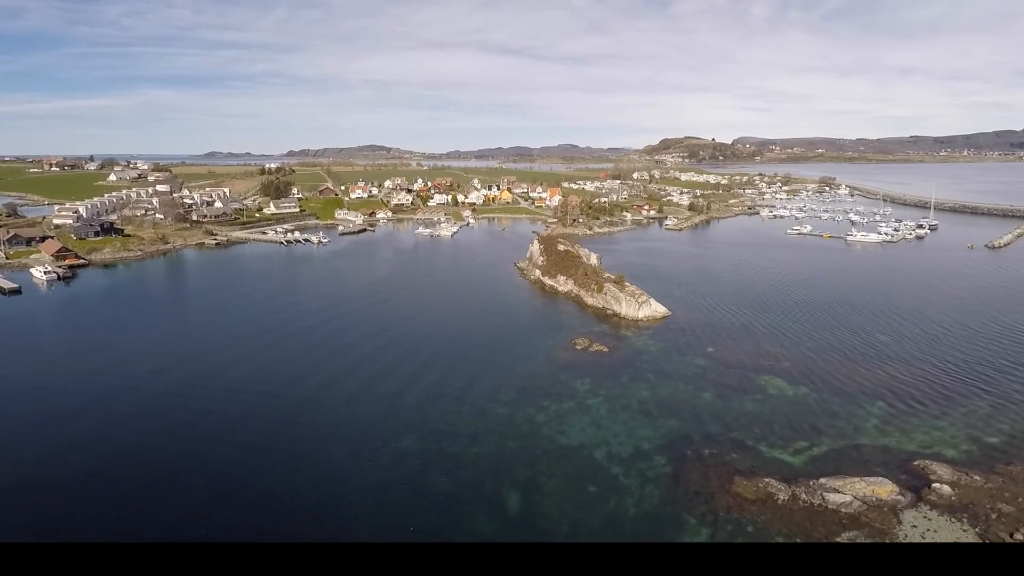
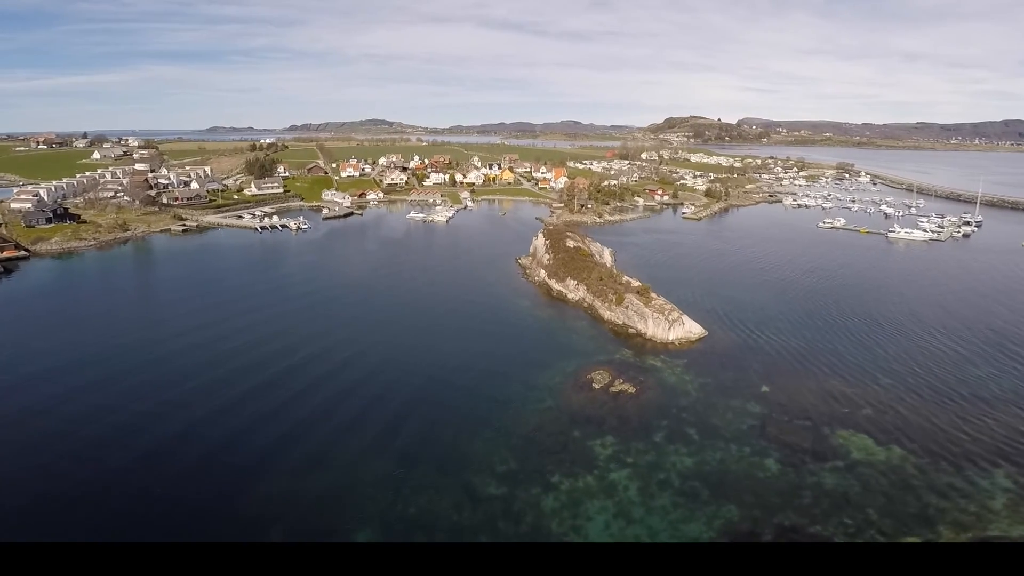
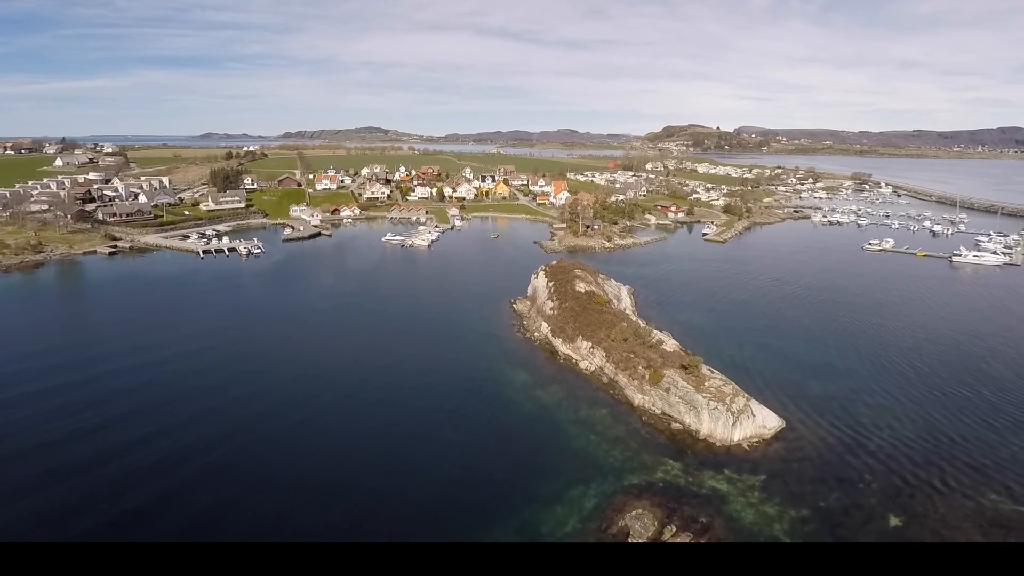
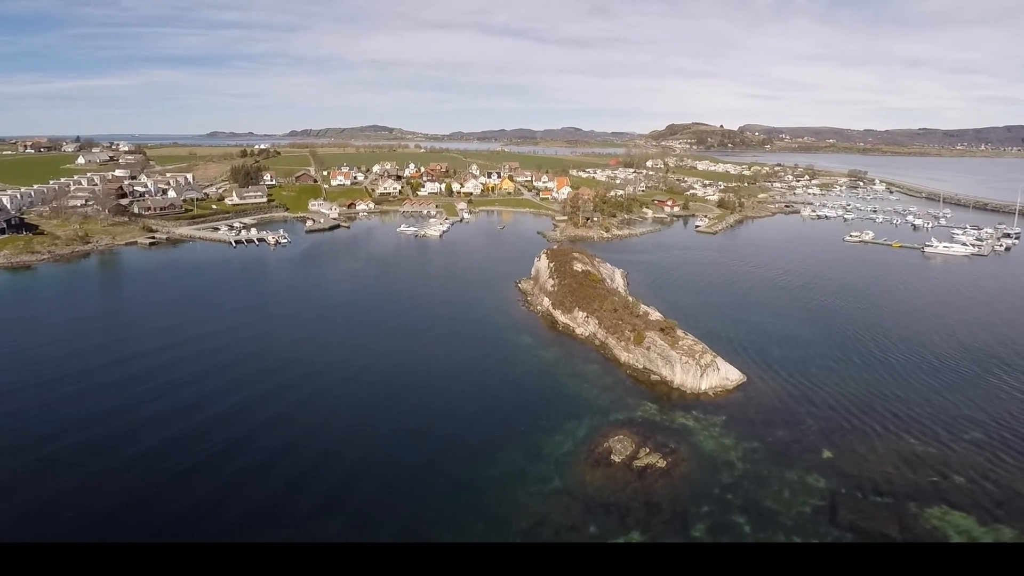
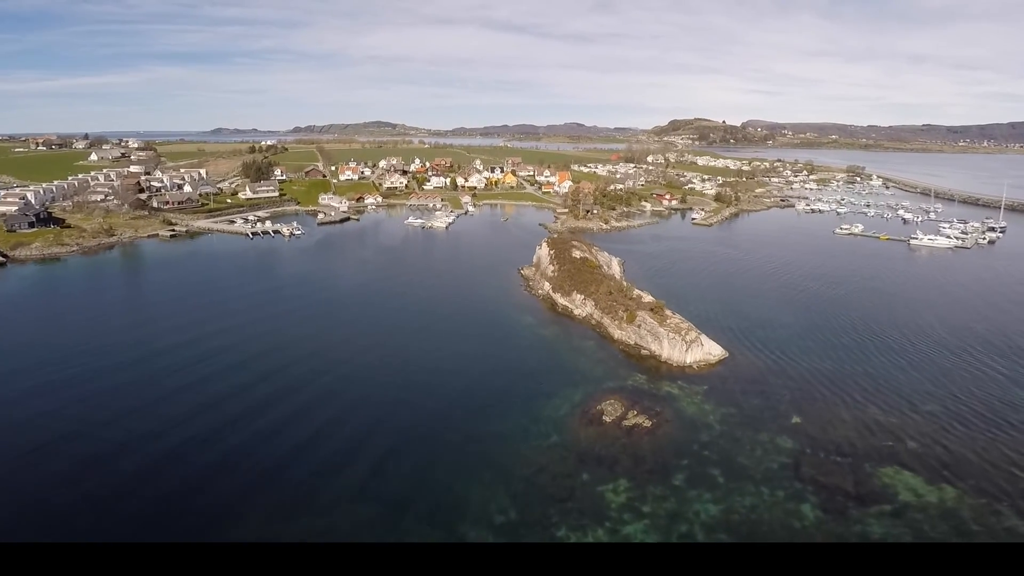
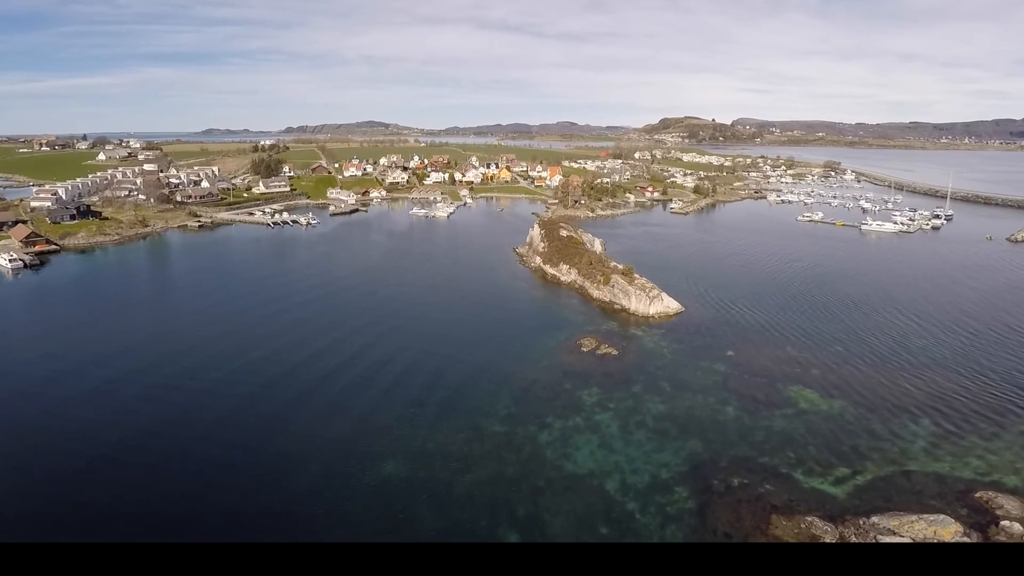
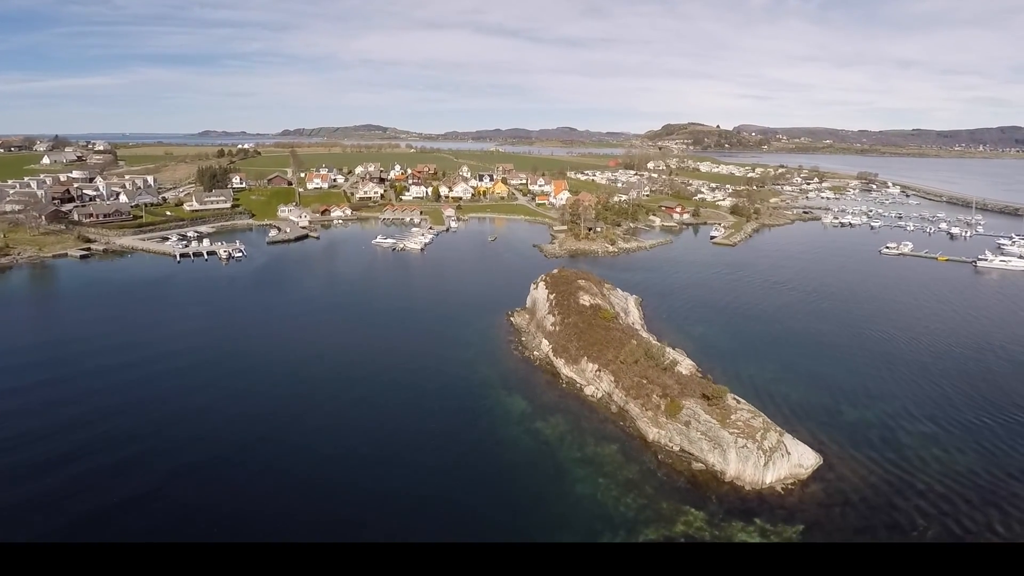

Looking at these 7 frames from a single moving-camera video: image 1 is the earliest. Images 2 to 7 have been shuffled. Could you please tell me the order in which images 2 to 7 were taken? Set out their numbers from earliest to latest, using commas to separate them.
6, 2, 5, 4, 3, 7
